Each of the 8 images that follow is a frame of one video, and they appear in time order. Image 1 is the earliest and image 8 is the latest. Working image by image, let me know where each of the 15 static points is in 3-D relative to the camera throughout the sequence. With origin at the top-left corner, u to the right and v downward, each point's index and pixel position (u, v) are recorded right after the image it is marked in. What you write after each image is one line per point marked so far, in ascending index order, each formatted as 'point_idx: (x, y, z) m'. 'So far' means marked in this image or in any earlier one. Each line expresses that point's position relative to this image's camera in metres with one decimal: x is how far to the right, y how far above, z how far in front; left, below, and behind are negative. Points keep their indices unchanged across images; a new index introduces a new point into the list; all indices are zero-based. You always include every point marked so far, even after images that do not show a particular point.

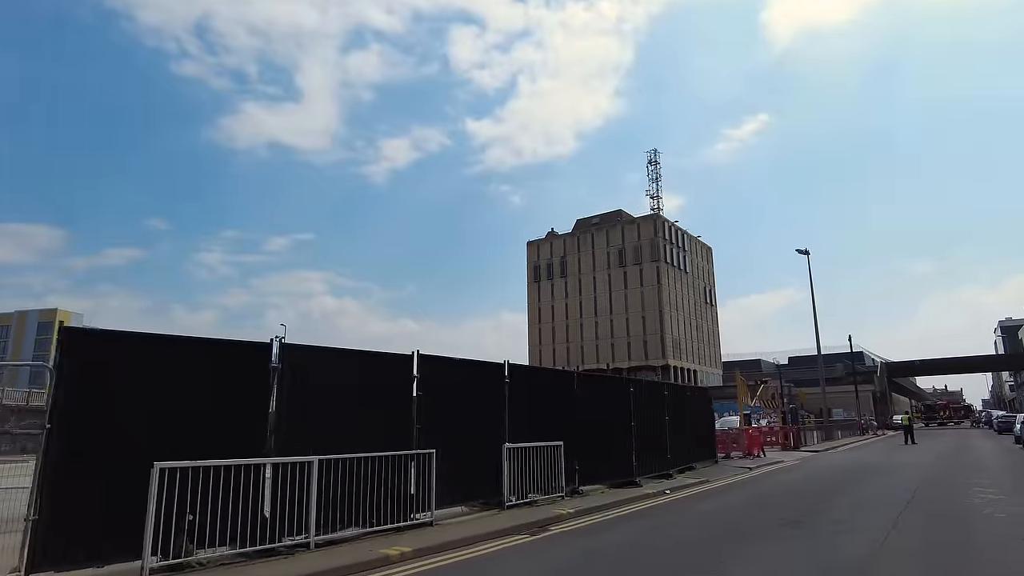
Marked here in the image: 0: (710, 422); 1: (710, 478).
0: (+6.1, -4.1, +19.2) m
1: (+5.0, -5.0, +16.5) m
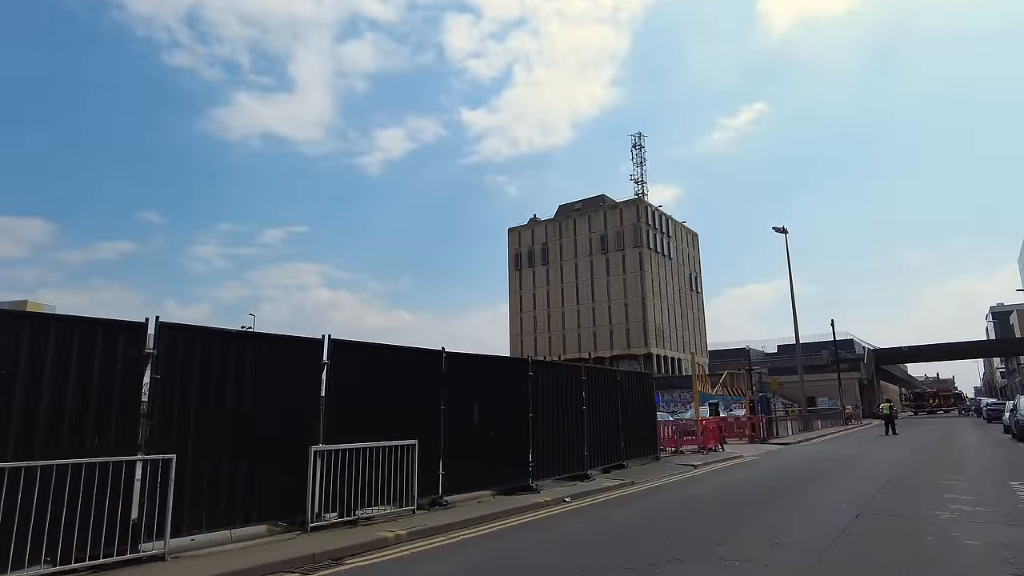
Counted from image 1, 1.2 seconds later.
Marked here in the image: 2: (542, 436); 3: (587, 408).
0: (+3.7, -3.3, +16.7) m
1: (+2.6, -4.2, +13.9) m
2: (+0.4, -2.8, +11.9) m
3: (+1.5, -2.5, +13.4) m
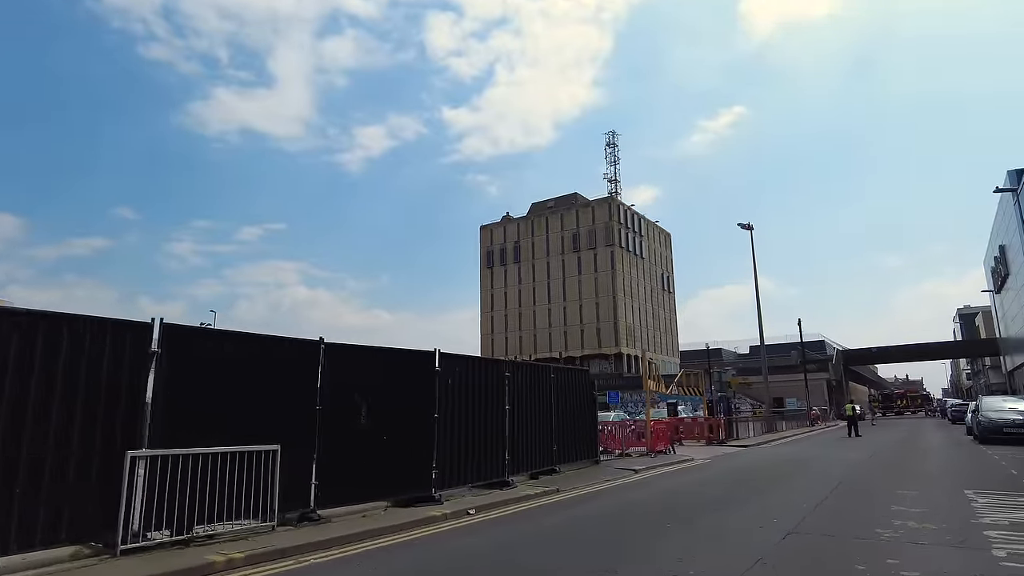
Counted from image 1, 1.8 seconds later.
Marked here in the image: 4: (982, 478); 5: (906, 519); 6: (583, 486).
0: (+2.0, -3.0, +15.4) m
1: (+1.0, -3.9, +12.6) m
2: (-1.2, -2.5, +10.5) m
3: (-0.1, -2.3, +12.1) m
4: (+12.5, -5.1, +17.0) m
5: (+5.4, -3.2, +8.6) m
6: (+1.4, -4.1, +13.2) m
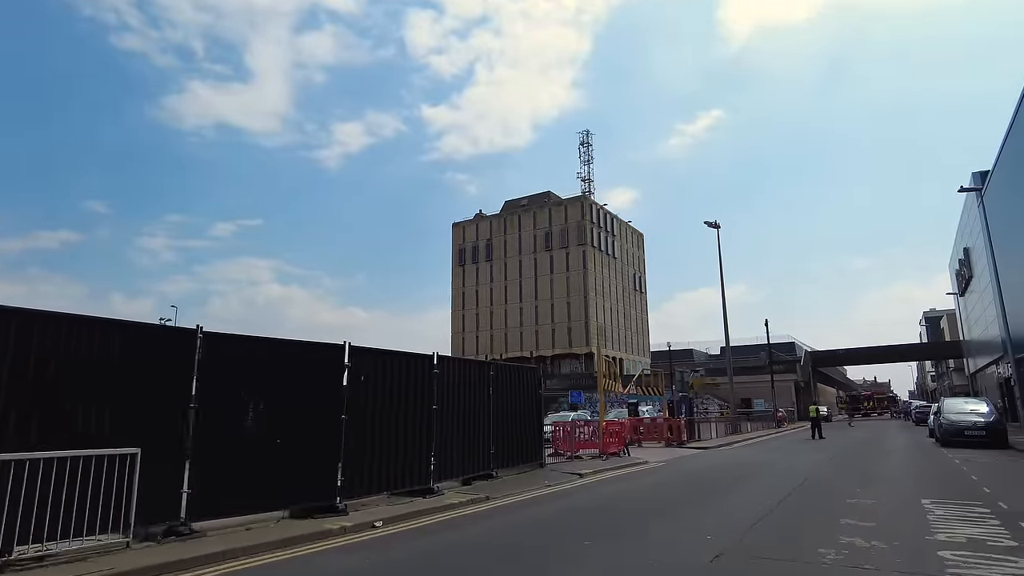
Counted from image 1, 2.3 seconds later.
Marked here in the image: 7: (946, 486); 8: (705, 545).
0: (+0.6, -2.9, +14.5) m
1: (-0.3, -3.8, +11.6) m
2: (-2.3, -2.3, +9.5) m
3: (-1.3, -2.1, +11.1) m
4: (+11.0, -5.0, +16.4) m
5: (+4.3, -3.0, +7.8) m
6: (+0.1, -3.9, +12.2) m
7: (+10.9, -5.0, +16.0) m
8: (+3.3, -4.3, +10.8) m
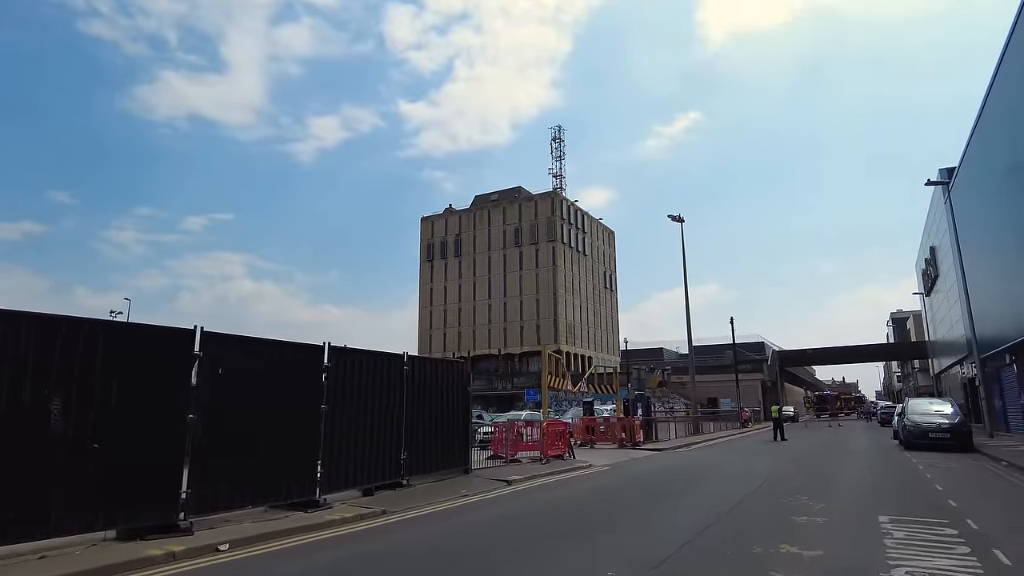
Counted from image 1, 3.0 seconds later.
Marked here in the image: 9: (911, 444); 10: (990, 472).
0: (-0.9, -2.6, +13.0) m
1: (-1.7, -3.4, +10.1) m
2: (-3.7, -2.0, +7.9) m
3: (-2.7, -1.8, +9.5) m
4: (+9.4, -4.8, +15.3) m
5: (+2.9, -2.8, +6.5) m
6: (-1.3, -3.6, +10.7) m
7: (+9.3, -4.8, +14.9) m
8: (+1.9, -4.1, +9.4) m
9: (+12.2, -4.8, +19.4) m
10: (+11.7, -4.5, +15.5) m
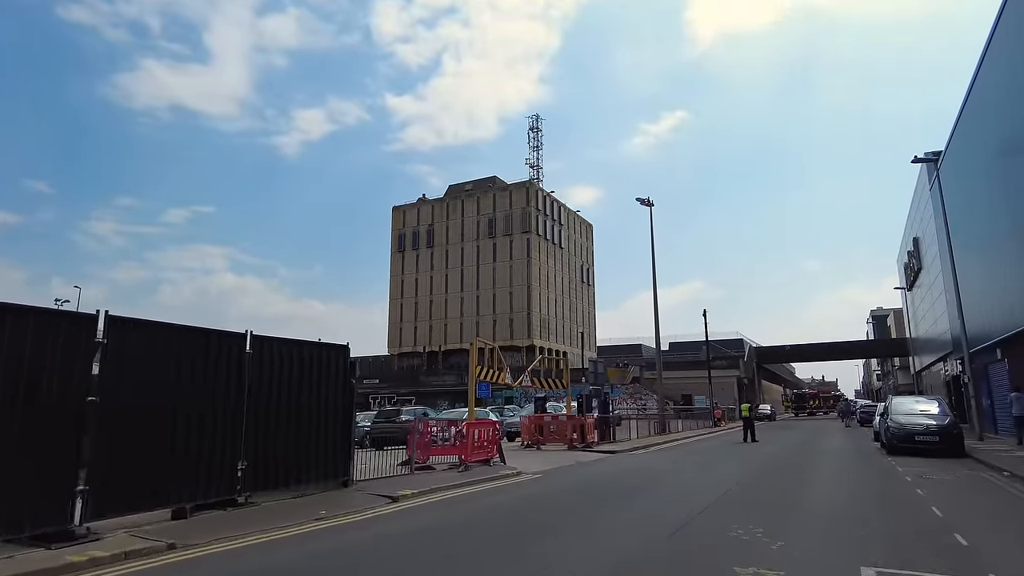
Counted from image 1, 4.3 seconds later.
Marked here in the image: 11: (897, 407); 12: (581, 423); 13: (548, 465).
0: (-2.6, -2.0, +10.4) m
1: (-3.4, -2.9, +7.5) m
2: (-5.3, -1.4, +5.2) m
3: (-4.3, -1.2, +6.9) m
4: (+7.6, -4.4, +13.0) m
5: (+1.4, -2.3, +4.0) m
6: (-3.0, -3.1, +8.2) m
7: (+7.5, -4.3, +12.5) m
8: (+0.2, -3.5, +6.9) m
9: (+10.3, -4.3, +17.1) m
10: (+9.9, -4.0, +13.3) m
11: (+10.8, -3.3, +17.8) m
12: (+2.1, -4.2, +20.0) m
13: (+1.0, -4.5, +16.3) m
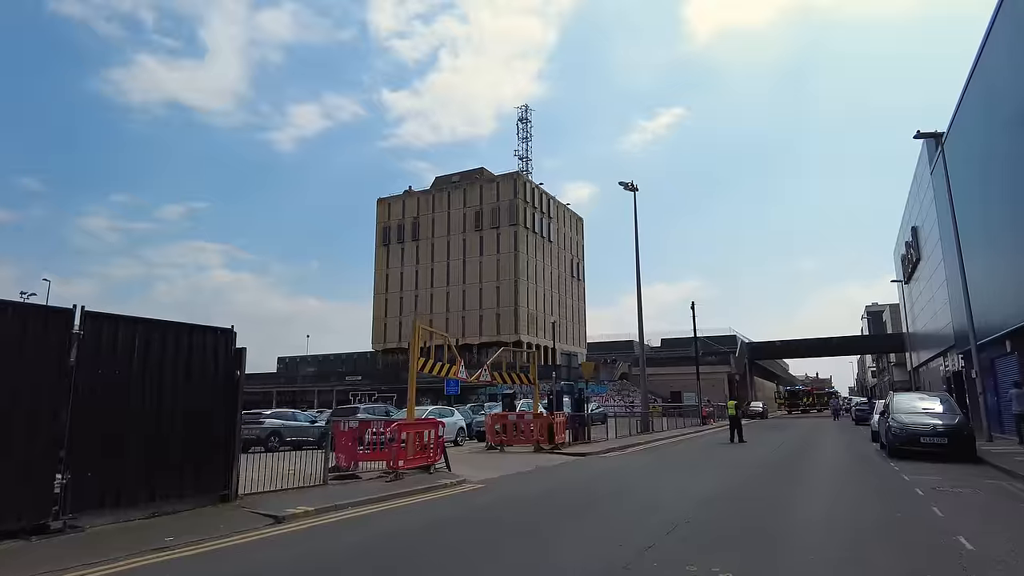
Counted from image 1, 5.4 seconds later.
0: (-3.6, -1.6, +8.5) m
1: (-4.4, -2.5, +5.6) m
2: (-6.2, -1.0, +3.3) m
3: (-5.3, -0.8, +4.9) m
4: (+6.6, -4.0, +11.1) m
5: (+0.4, -1.9, +2.1) m
6: (-4.0, -2.7, +6.2) m
7: (+6.5, -3.9, +10.7) m
8: (-0.8, -3.2, +5.0) m
9: (+9.2, -3.9, +15.3) m
10: (+8.8, -3.7, +11.4) m
11: (+9.8, -2.9, +16.0) m
12: (+1.1, -3.8, +18.1) m
13: (0.0, -4.1, +14.4) m
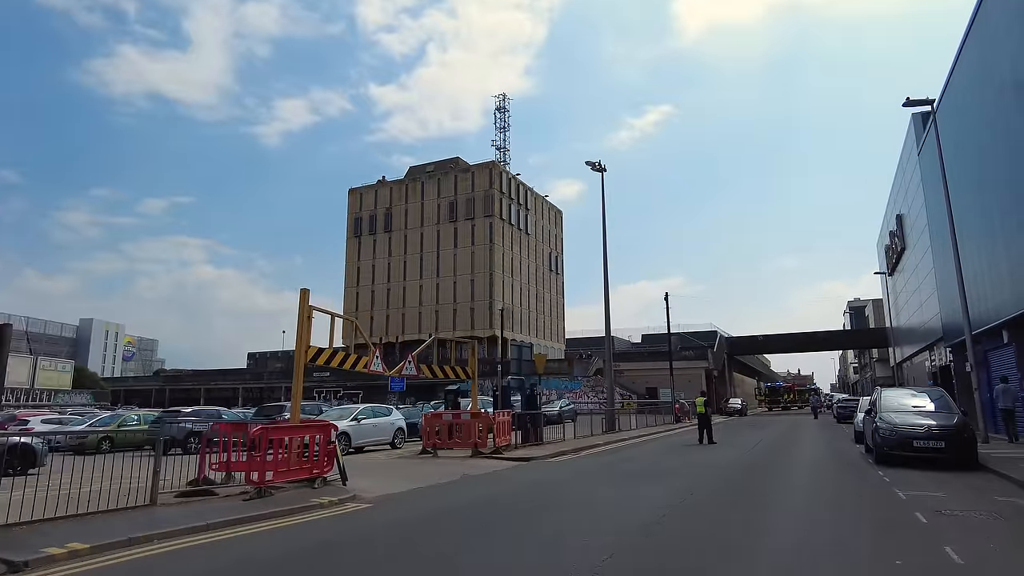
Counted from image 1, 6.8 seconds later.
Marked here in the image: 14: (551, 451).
0: (-5.0, -1.1, +6.1) m
1: (-5.6, -2.1, +3.2) m
2: (-7.5, -0.6, +0.8) m
3: (-6.6, -0.4, +2.5) m
4: (+5.2, -3.6, +9.0) m
5: (-0.8, -1.5, -0.2) m
6: (-5.3, -2.2, +3.9) m
7: (+5.1, -3.5, +8.6) m
8: (-2.0, -2.7, +2.7) m
9: (+7.7, -3.5, +13.2) m
10: (+7.4, -3.2, +9.3) m
11: (+8.2, -2.5, +13.9) m
12: (-0.5, -3.3, +15.8) m
13: (-1.5, -3.6, +12.2) m
14: (+1.1, -4.4, +17.2) m
